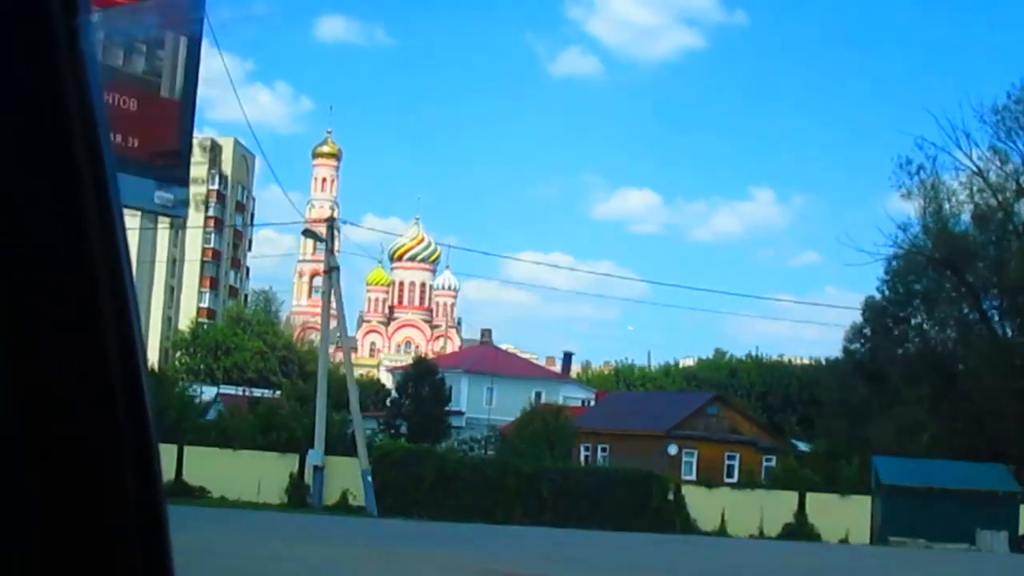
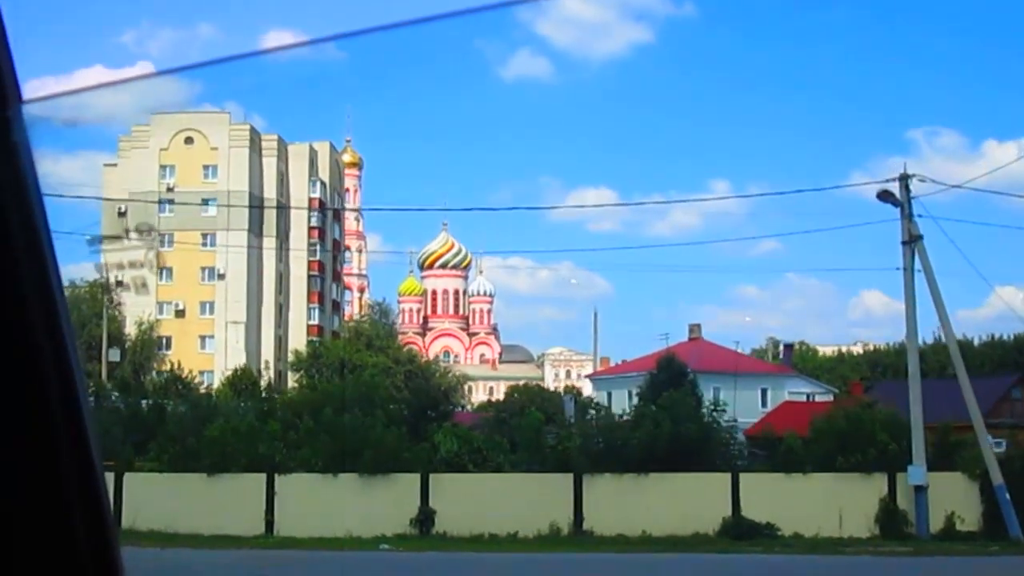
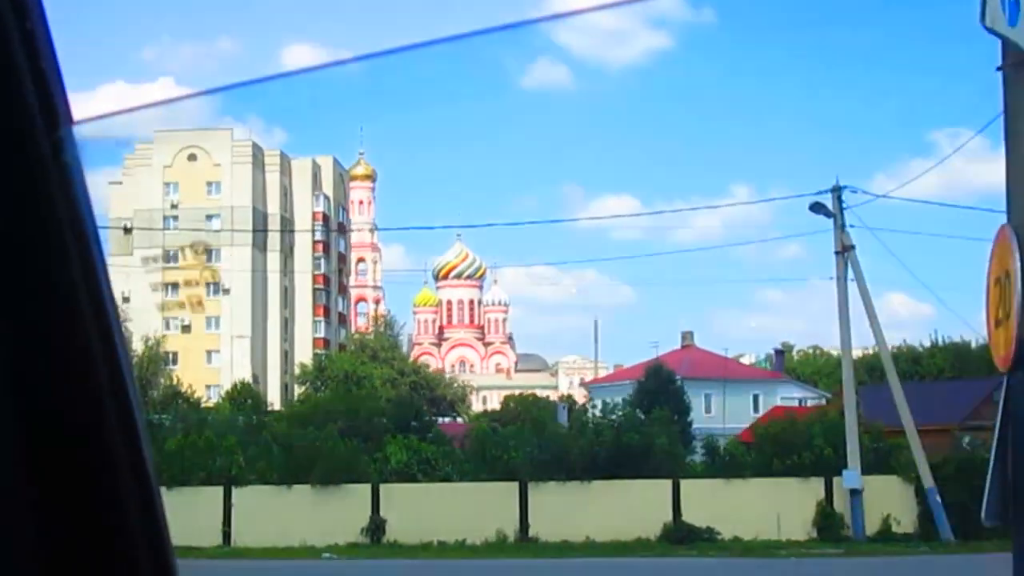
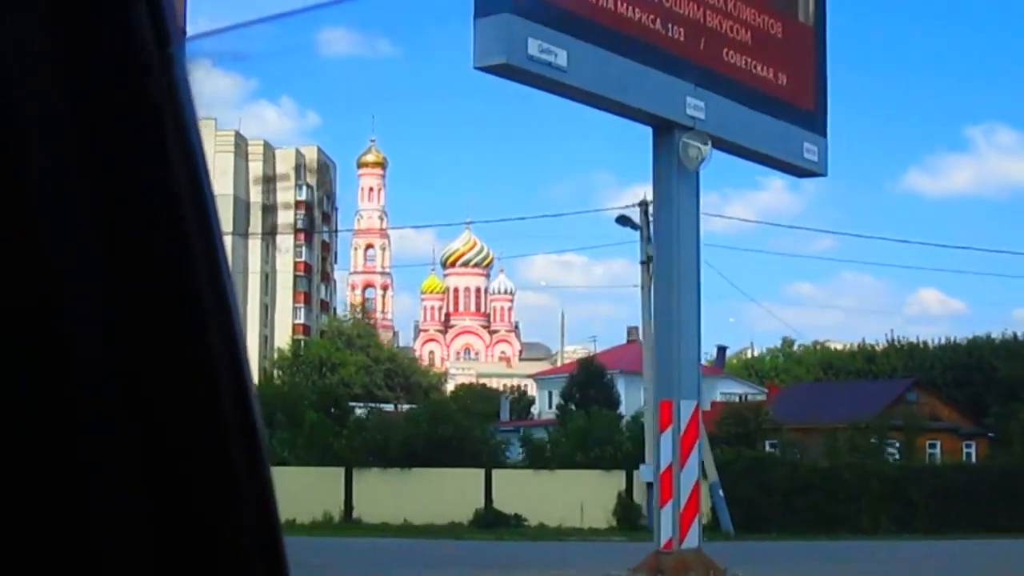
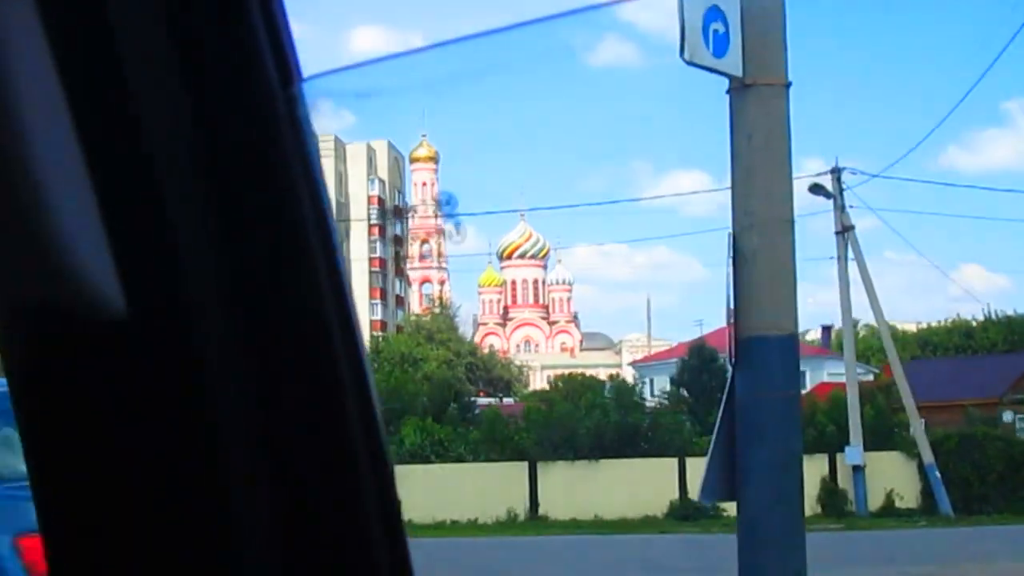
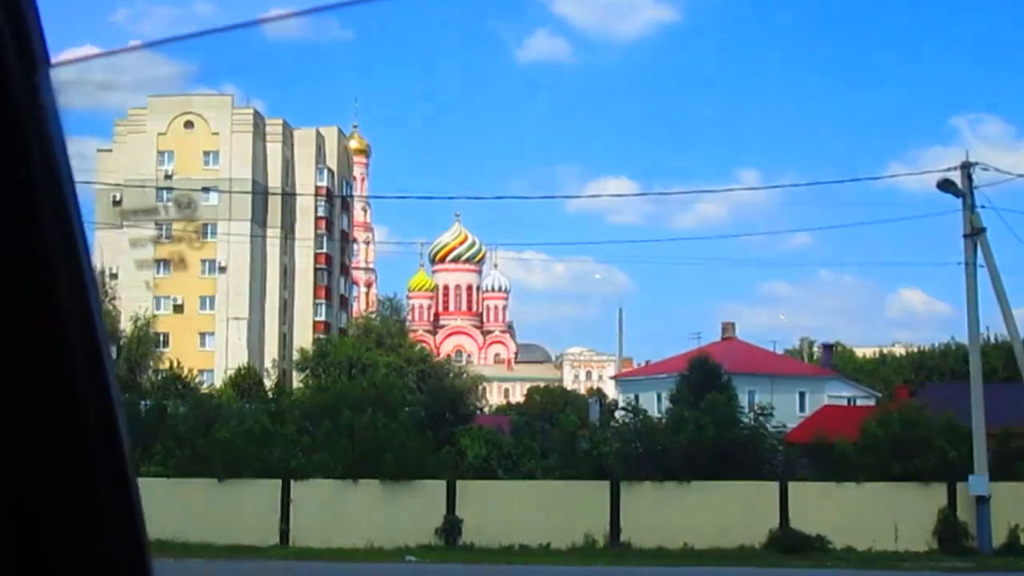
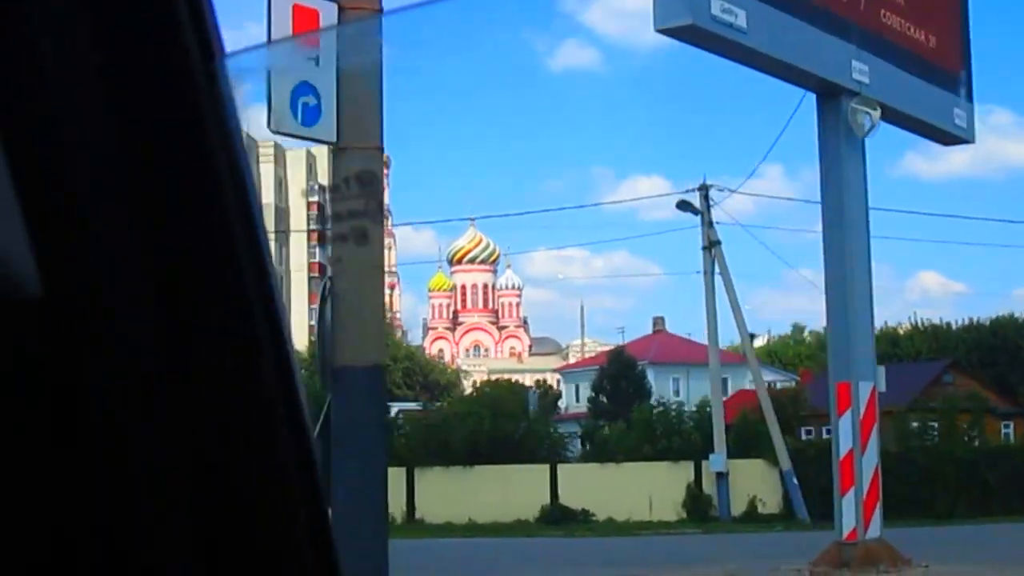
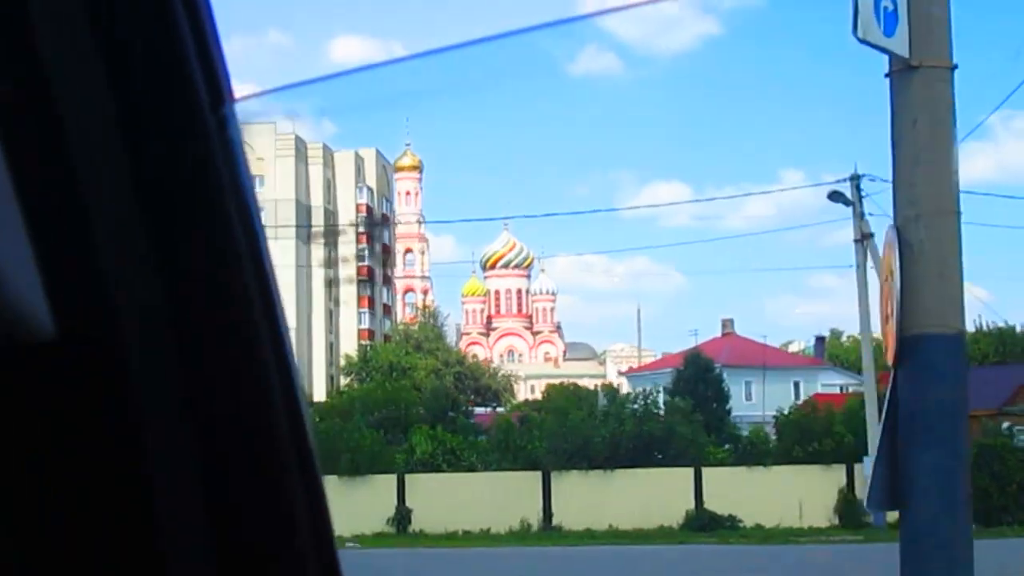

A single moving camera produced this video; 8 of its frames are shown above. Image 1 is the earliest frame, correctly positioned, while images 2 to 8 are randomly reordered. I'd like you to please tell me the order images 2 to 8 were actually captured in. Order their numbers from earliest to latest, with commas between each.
4, 7, 5, 8, 3, 2, 6
